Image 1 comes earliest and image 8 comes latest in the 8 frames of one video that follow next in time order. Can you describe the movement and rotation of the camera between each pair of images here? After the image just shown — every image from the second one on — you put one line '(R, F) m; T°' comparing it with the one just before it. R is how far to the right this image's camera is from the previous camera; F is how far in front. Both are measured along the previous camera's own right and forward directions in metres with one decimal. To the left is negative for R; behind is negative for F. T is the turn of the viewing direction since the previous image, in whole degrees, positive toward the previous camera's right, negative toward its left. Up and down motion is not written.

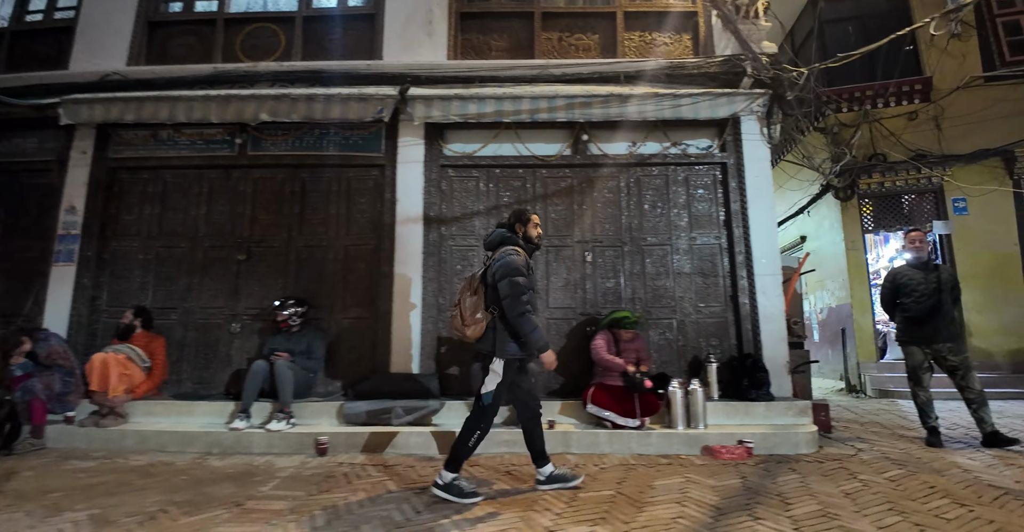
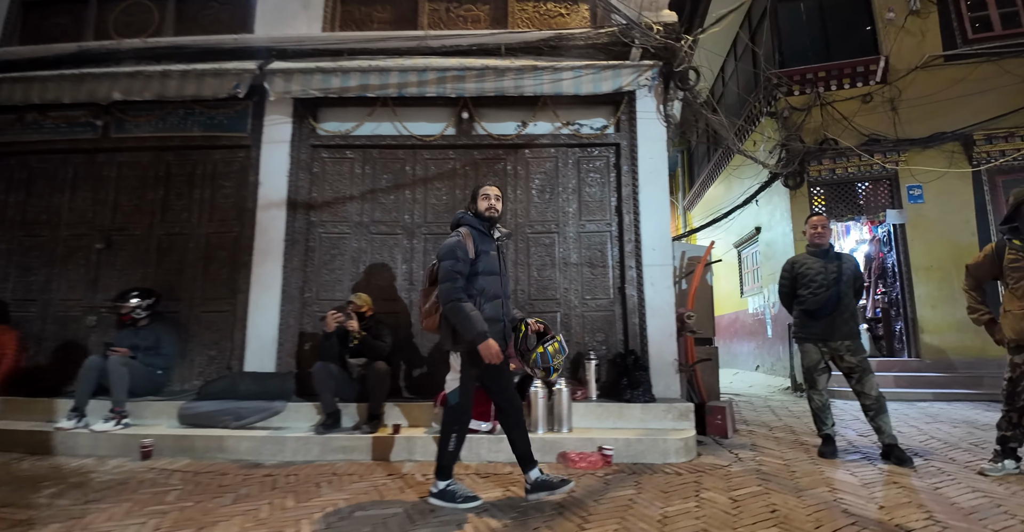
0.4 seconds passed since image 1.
(+1.4, +0.4) m; -1°
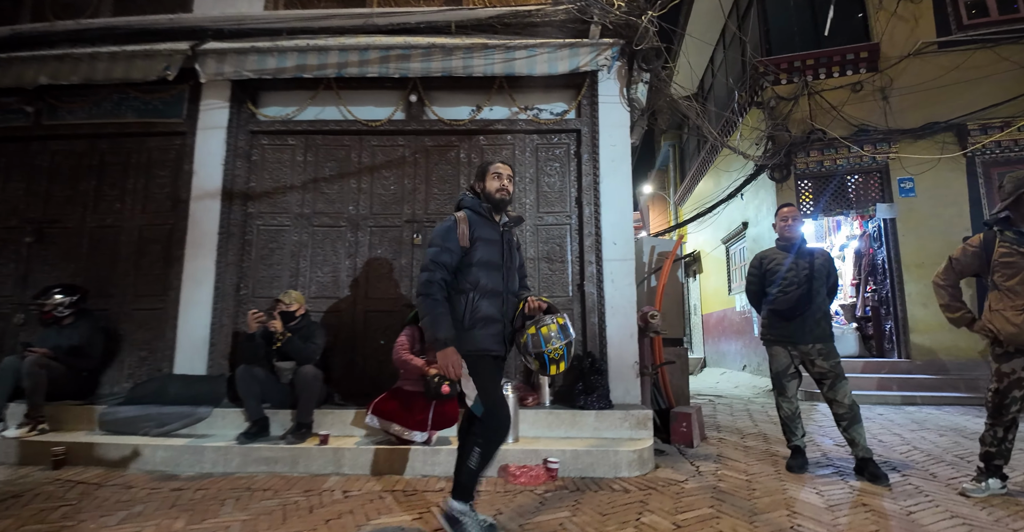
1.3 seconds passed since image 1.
(+0.5, +0.3) m; 0°
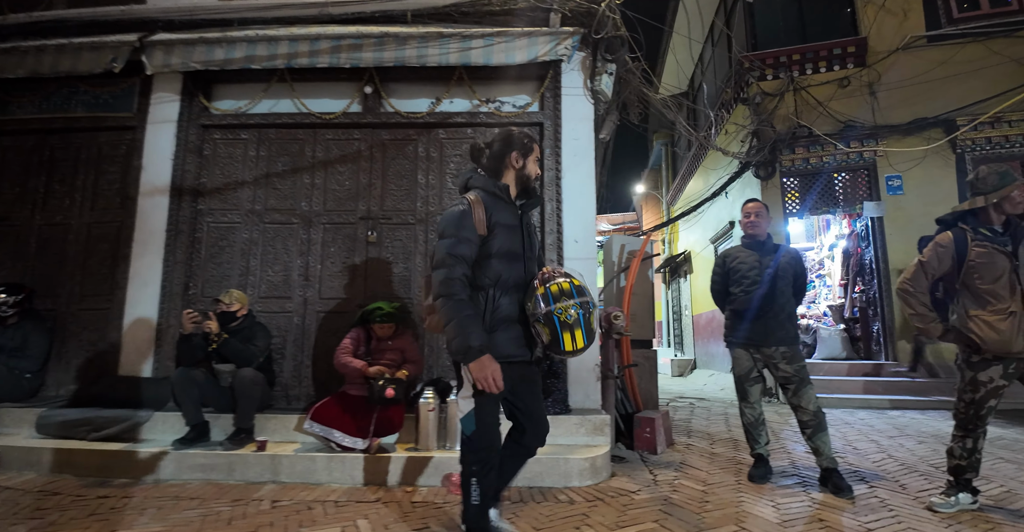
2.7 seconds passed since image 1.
(+0.4, +0.2) m; 0°
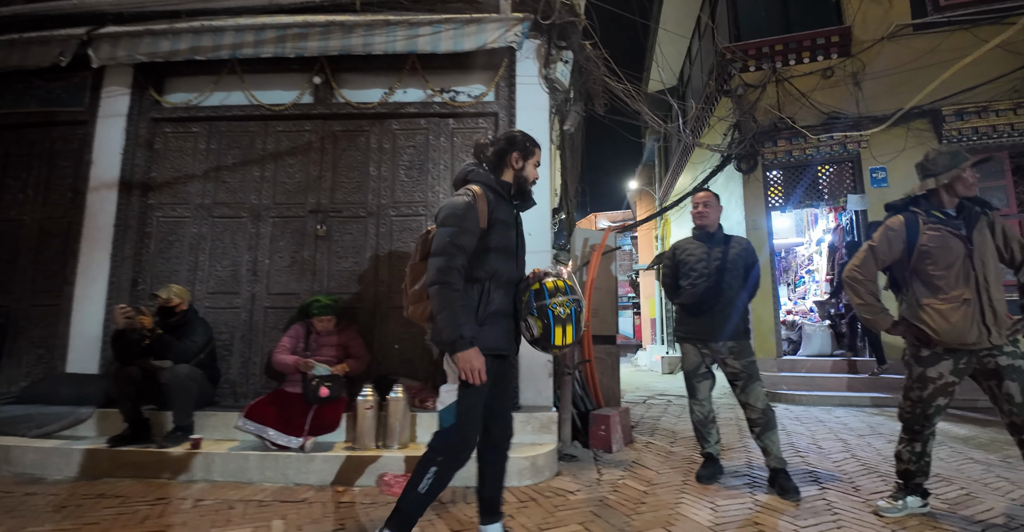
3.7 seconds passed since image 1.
(+0.5, +0.1) m; -1°
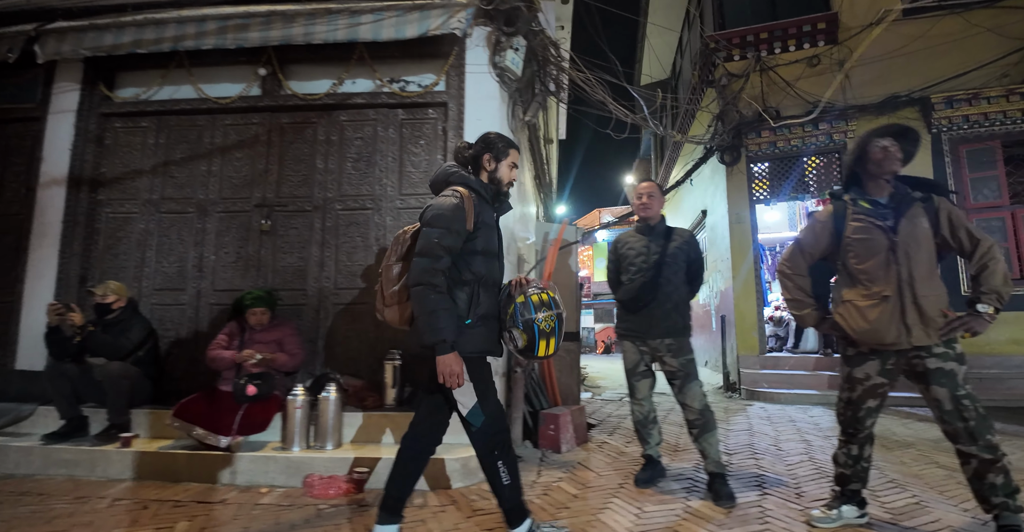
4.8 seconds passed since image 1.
(+0.5, +0.1) m; -1°
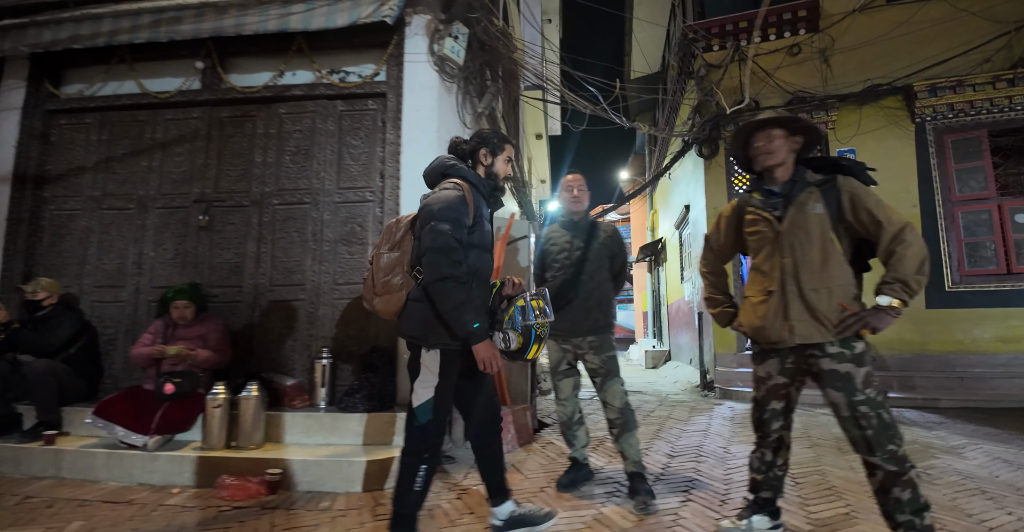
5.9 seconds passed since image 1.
(+0.6, +0.1) m; -1°
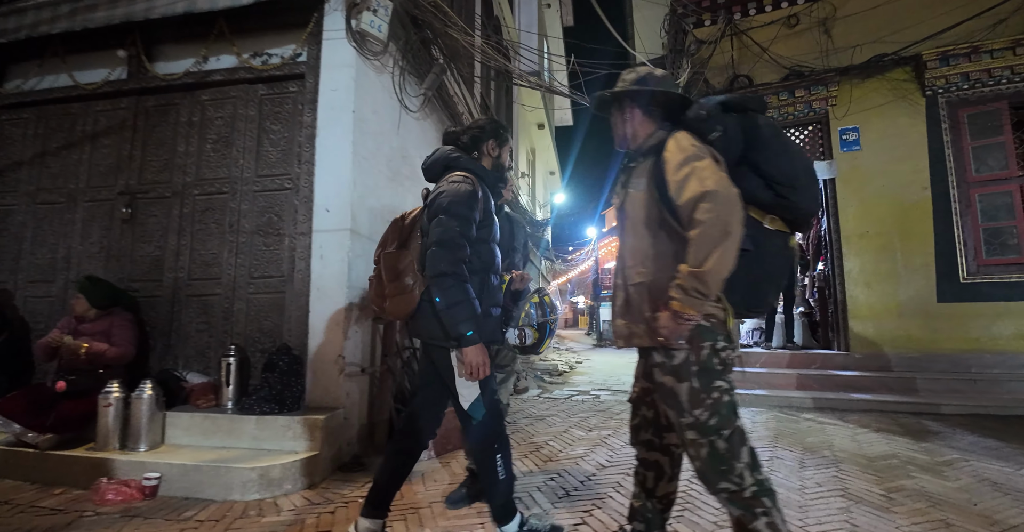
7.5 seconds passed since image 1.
(+0.8, +0.3) m; -4°
